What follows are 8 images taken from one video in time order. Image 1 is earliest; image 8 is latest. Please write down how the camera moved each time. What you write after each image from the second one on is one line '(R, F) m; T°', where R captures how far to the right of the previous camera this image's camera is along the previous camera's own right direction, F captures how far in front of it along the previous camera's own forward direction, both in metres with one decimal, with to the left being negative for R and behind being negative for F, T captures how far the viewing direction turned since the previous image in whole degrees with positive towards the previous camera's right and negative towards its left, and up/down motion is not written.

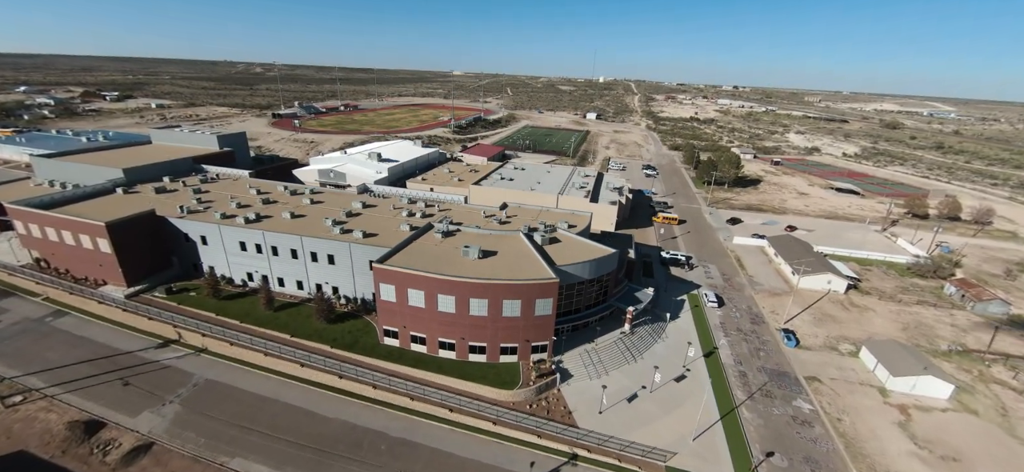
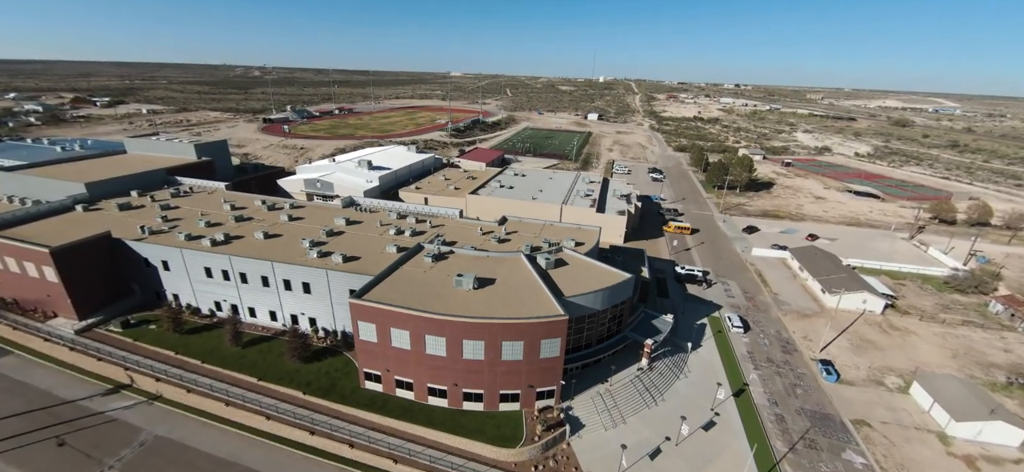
(+0.1, +4.0) m; 0°
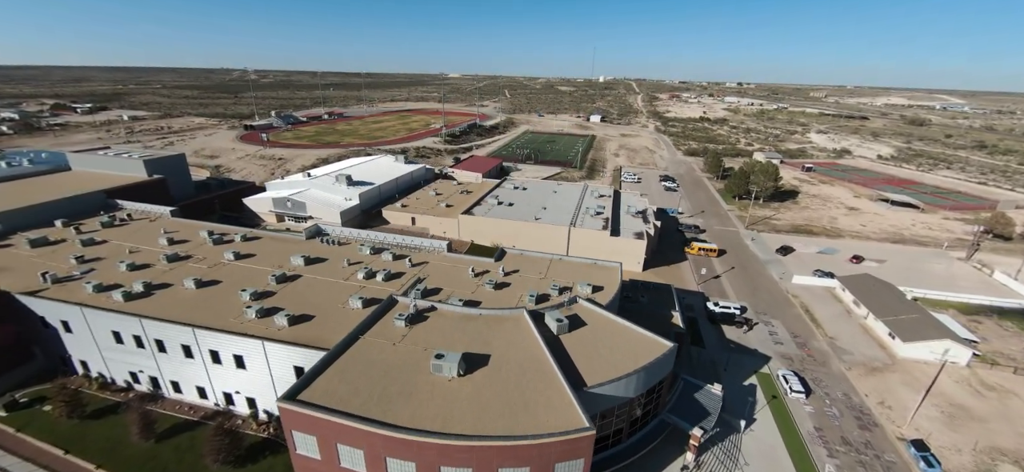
(+0.1, +7.1) m; 0°
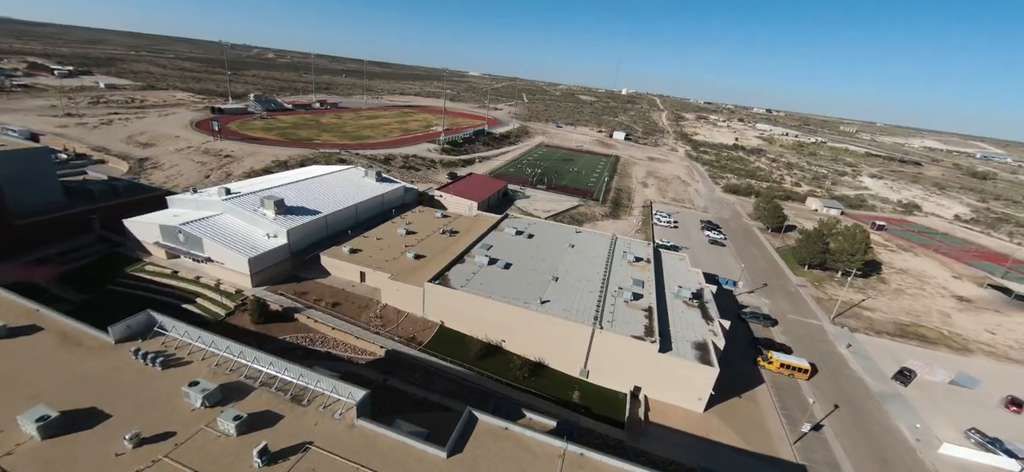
(+0.5, +15.5) m; -1°
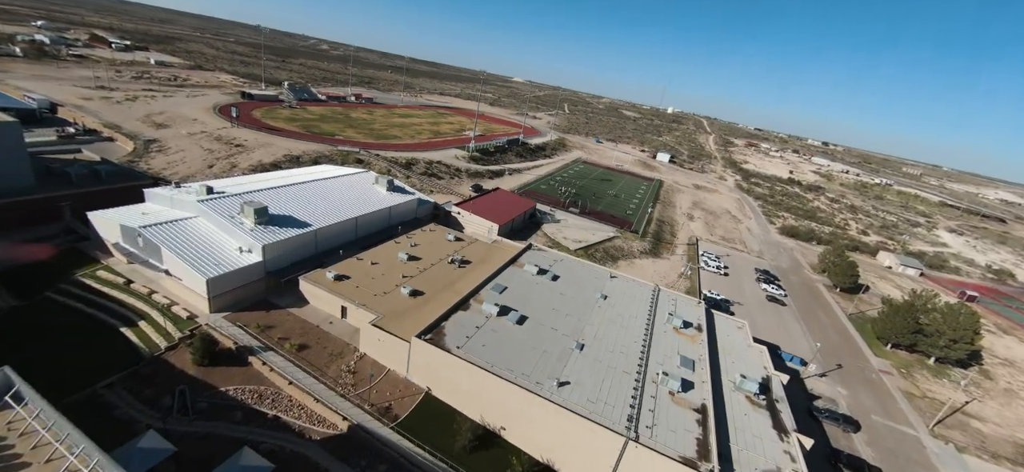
(+0.3, +6.7) m; -4°
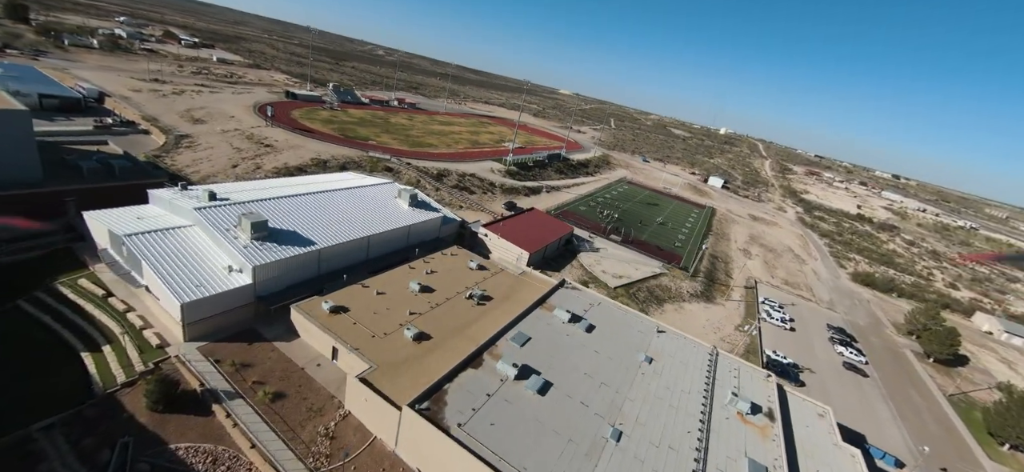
(+0.2, +5.0) m; -5°
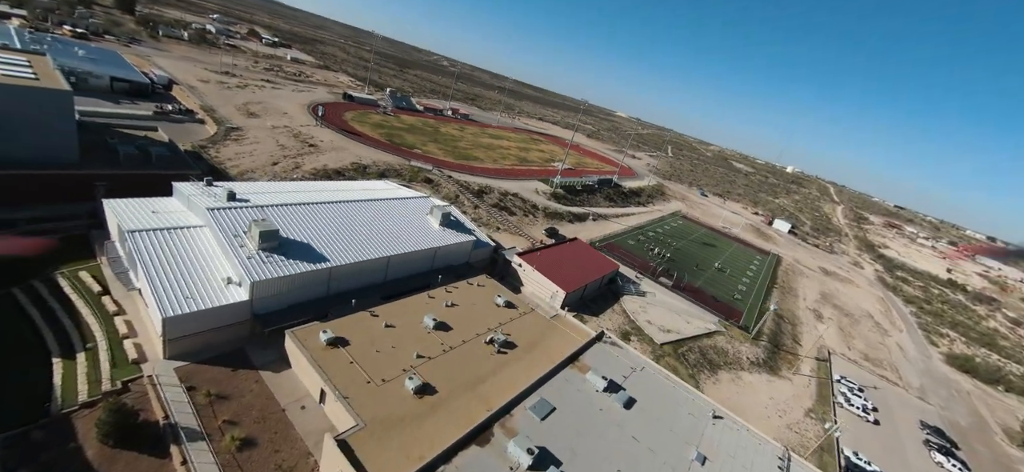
(+0.2, +4.1) m; -6°
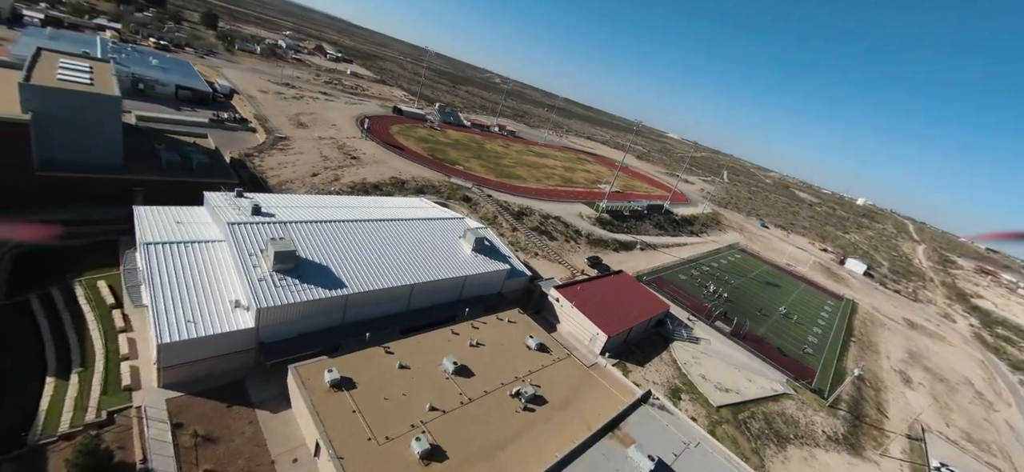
(+0.2, +3.1) m; -6°
